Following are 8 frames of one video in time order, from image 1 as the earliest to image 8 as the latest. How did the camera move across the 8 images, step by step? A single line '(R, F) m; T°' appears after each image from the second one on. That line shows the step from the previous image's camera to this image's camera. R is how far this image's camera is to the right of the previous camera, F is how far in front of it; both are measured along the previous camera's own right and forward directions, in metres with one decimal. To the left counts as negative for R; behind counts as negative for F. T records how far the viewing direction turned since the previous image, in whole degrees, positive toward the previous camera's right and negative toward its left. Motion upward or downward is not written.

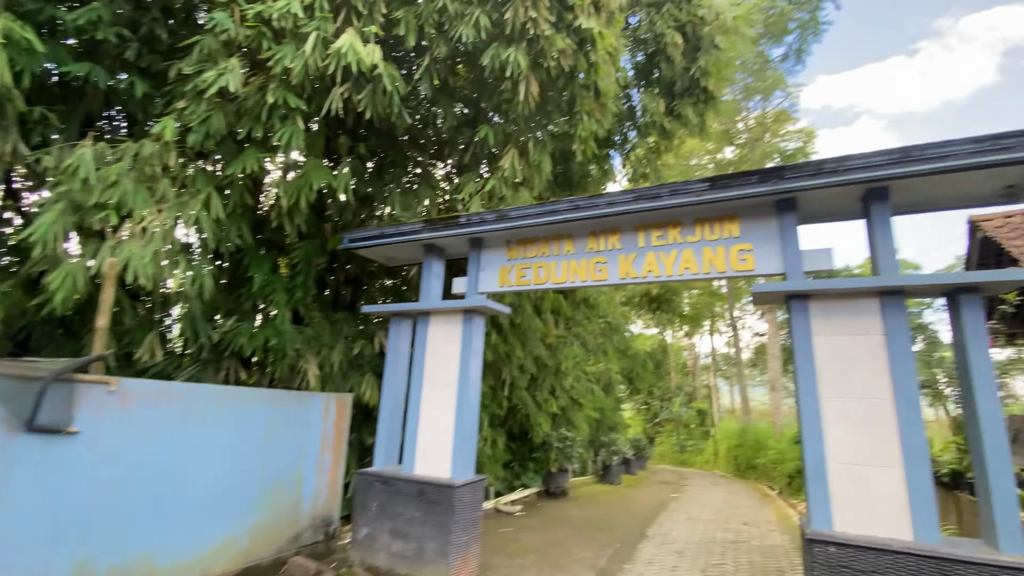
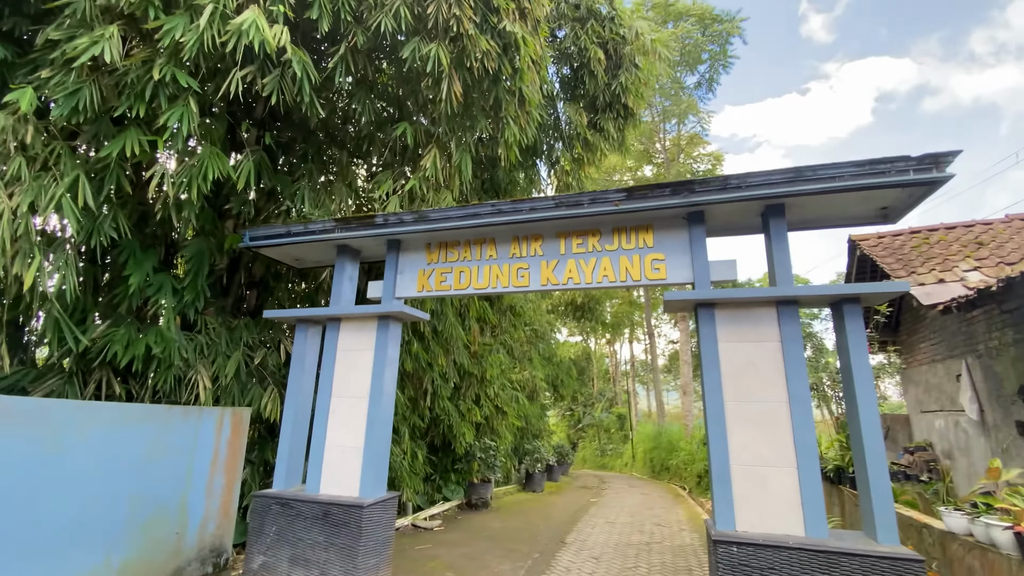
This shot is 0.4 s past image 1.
(+0.1, +0.1) m; +9°
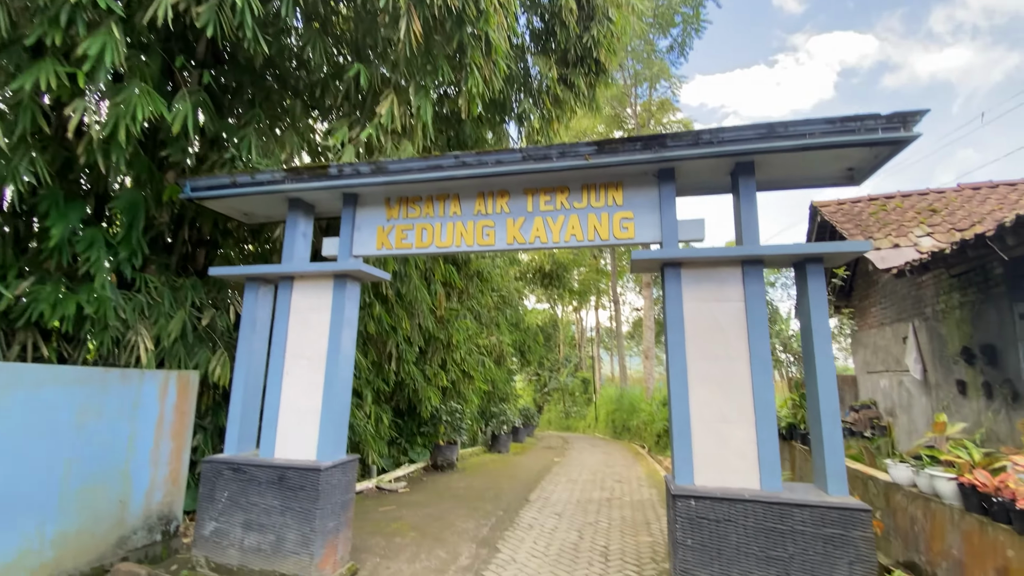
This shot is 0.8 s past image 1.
(0.0, +0.1) m; +4°
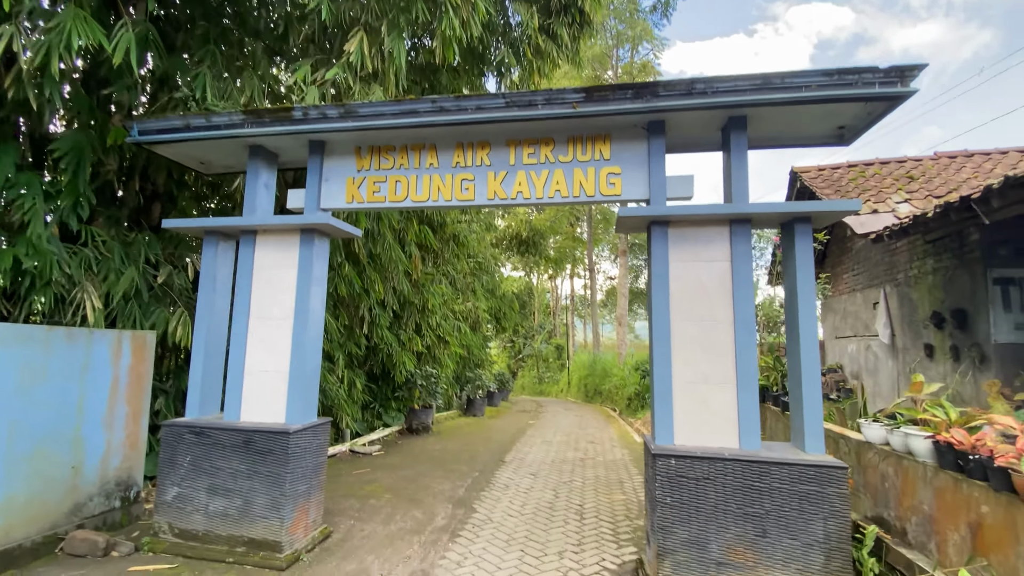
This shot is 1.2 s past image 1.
(0.0, +0.1) m; +3°
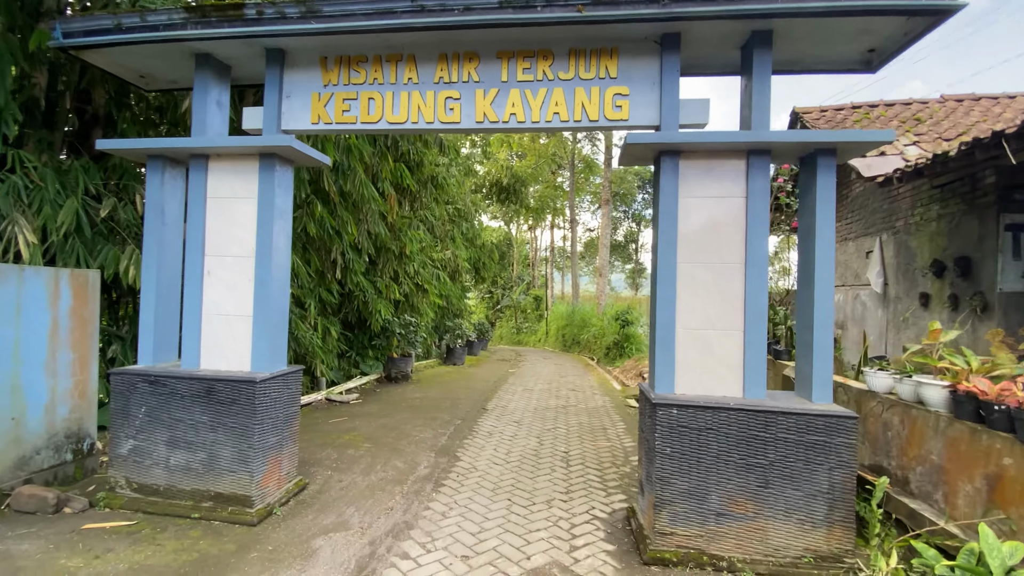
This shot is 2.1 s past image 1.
(-0.1, +0.3) m; +3°
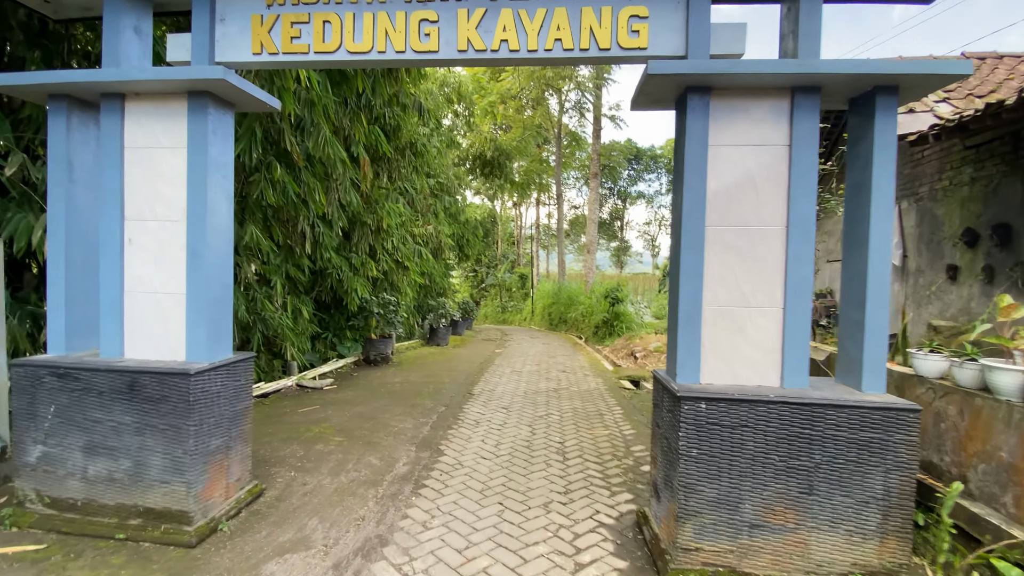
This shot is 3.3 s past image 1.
(0.0, +0.5) m; +2°
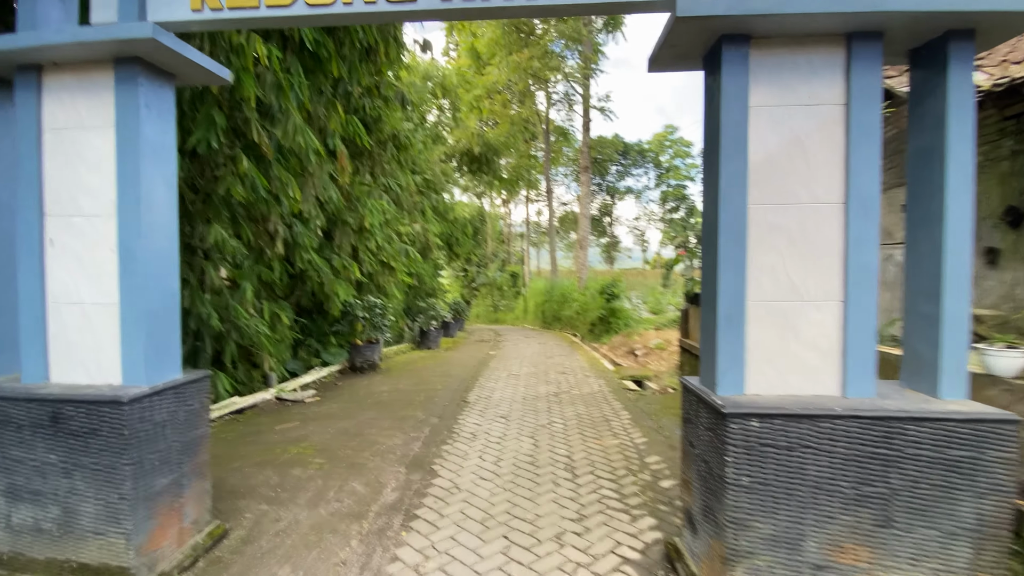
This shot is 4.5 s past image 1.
(-0.1, +0.4) m; +1°
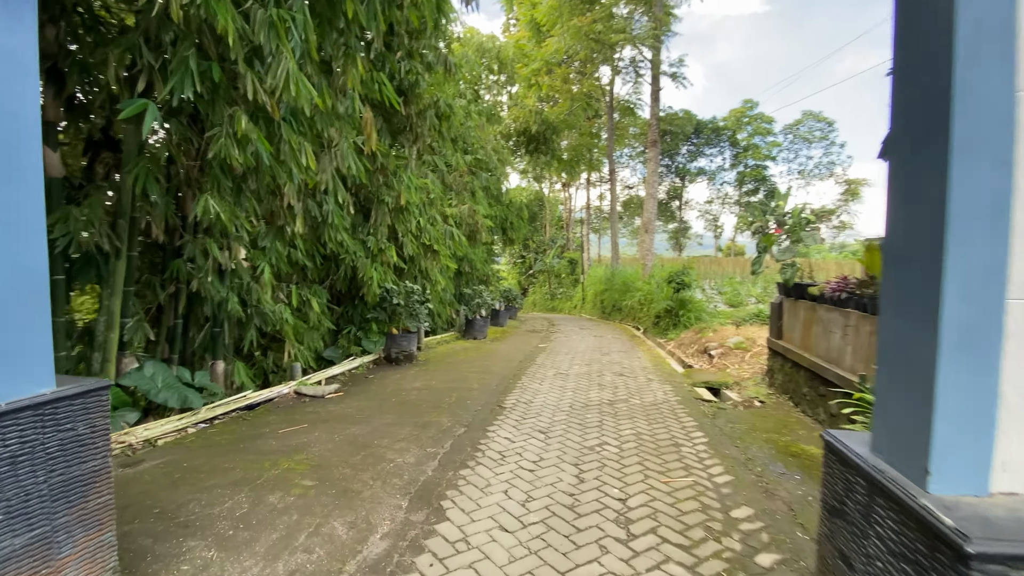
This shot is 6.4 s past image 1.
(+0.1, +0.9) m; -8°
